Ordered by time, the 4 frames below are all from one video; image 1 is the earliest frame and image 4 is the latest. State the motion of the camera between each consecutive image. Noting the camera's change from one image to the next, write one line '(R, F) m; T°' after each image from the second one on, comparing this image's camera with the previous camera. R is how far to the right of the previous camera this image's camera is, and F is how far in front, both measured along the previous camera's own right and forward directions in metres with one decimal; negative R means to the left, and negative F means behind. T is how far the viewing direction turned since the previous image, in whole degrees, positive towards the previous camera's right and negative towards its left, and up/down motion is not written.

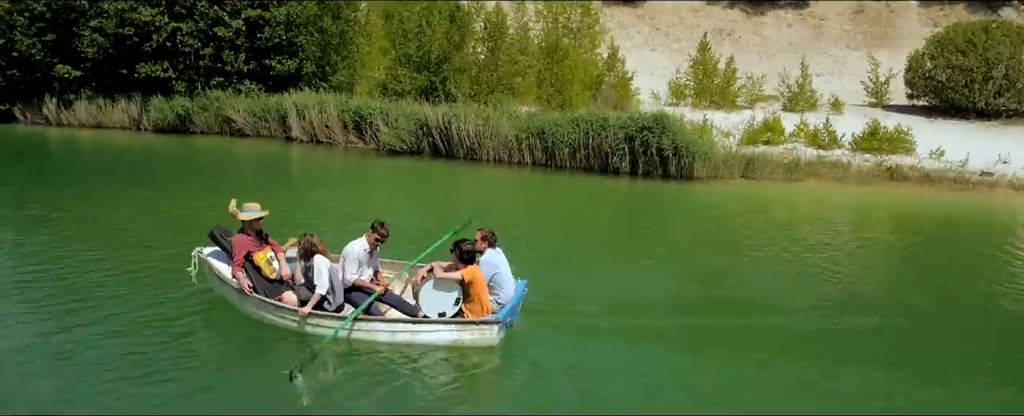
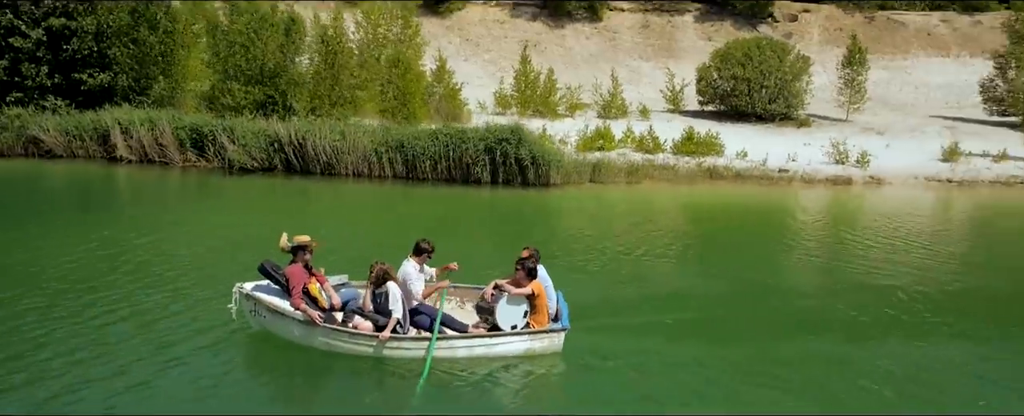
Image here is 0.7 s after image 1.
(-2.2, -0.4) m; +16°
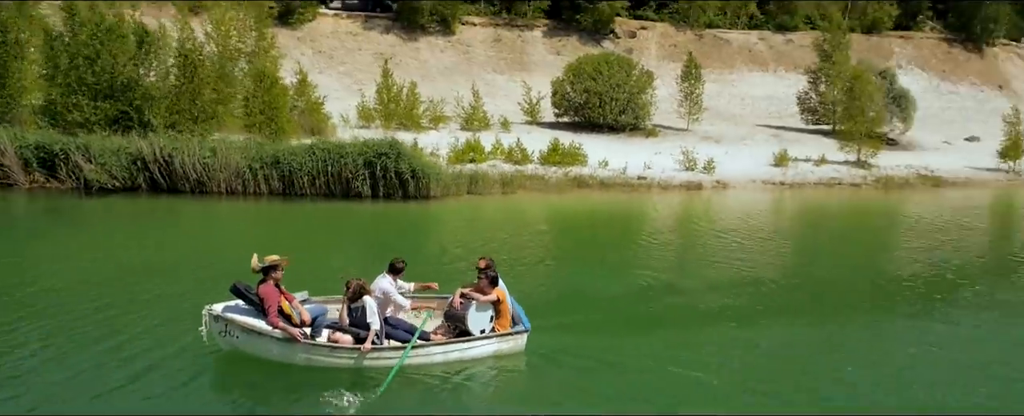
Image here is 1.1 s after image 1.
(-1.1, -0.5) m; +12°
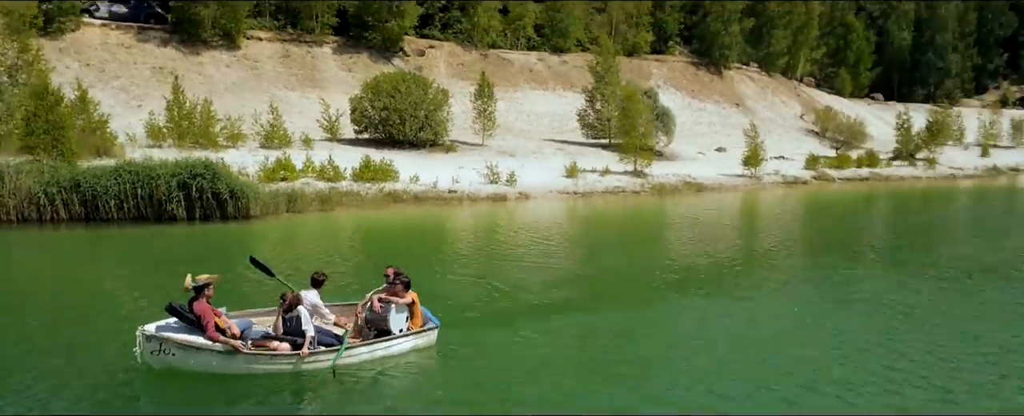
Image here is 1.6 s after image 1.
(-1.3, -0.9) m; +16°
